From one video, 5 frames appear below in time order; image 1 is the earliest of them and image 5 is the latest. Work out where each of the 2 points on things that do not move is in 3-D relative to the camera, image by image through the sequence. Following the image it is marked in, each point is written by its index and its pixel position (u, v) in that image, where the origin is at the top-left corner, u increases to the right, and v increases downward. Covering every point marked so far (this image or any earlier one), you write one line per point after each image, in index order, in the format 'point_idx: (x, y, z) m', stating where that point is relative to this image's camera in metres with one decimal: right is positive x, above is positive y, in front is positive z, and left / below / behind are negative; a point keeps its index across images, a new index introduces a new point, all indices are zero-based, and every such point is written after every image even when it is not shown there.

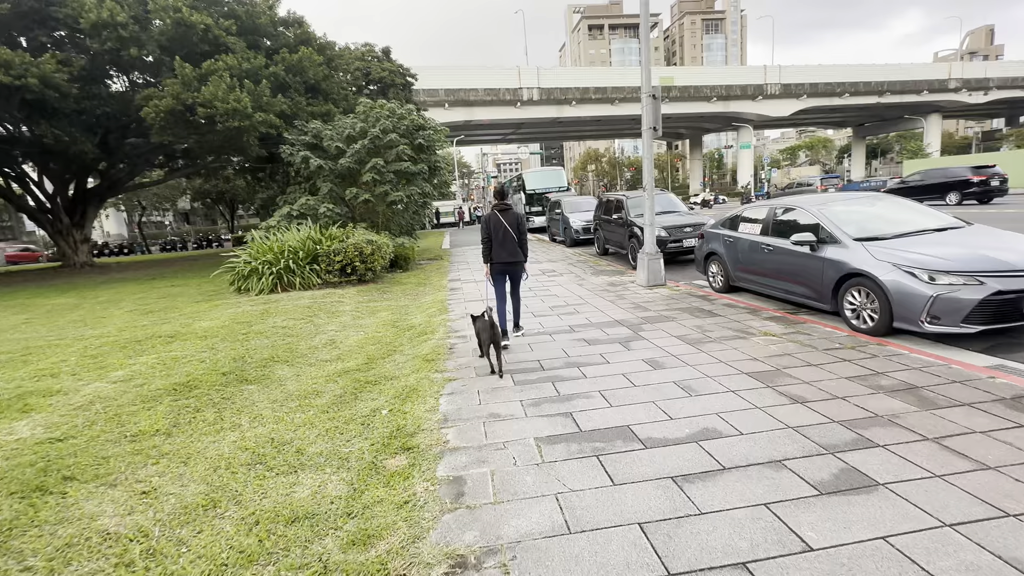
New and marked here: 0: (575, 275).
0: (+1.4, +0.3, +10.8) m
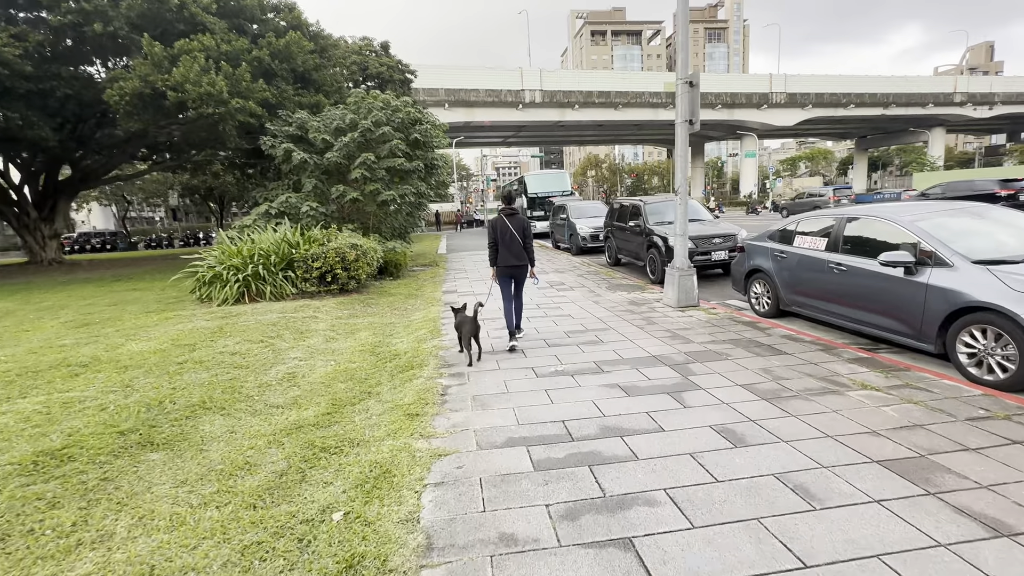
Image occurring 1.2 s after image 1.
0: (+1.5, 0.0, +9.5) m
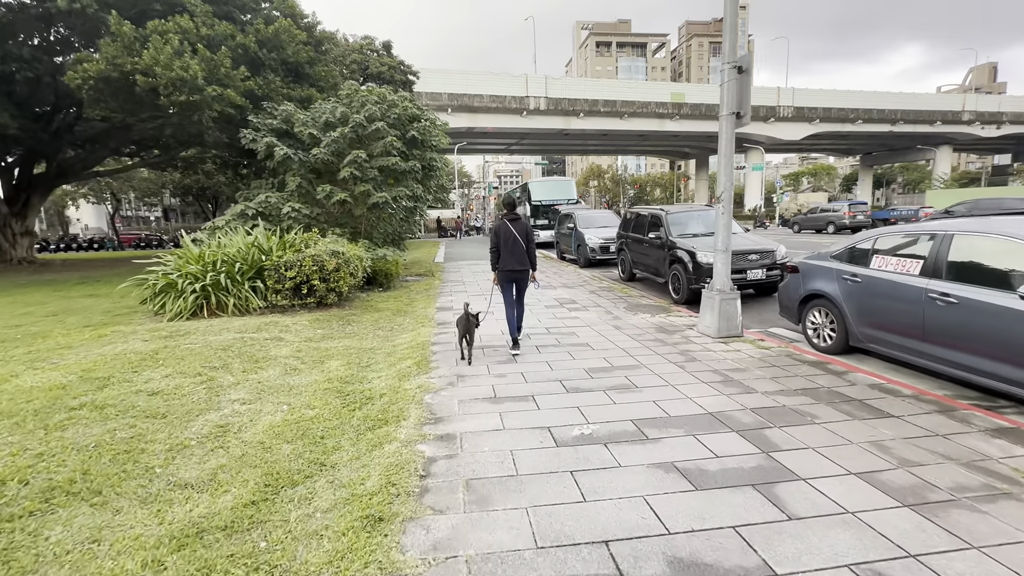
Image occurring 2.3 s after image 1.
0: (+1.6, -0.4, +8.3) m
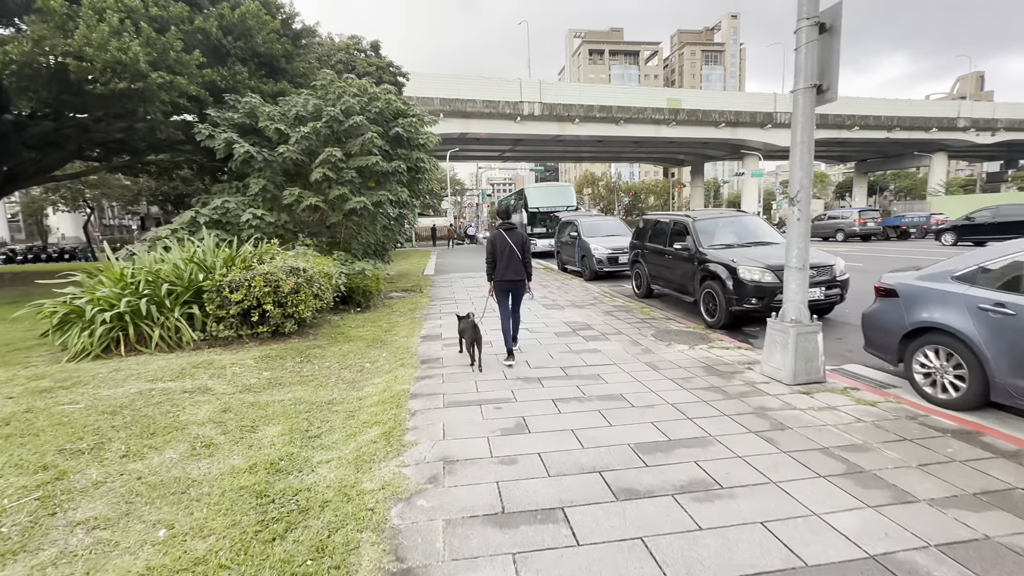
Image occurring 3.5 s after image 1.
0: (+1.6, -0.7, +6.7) m
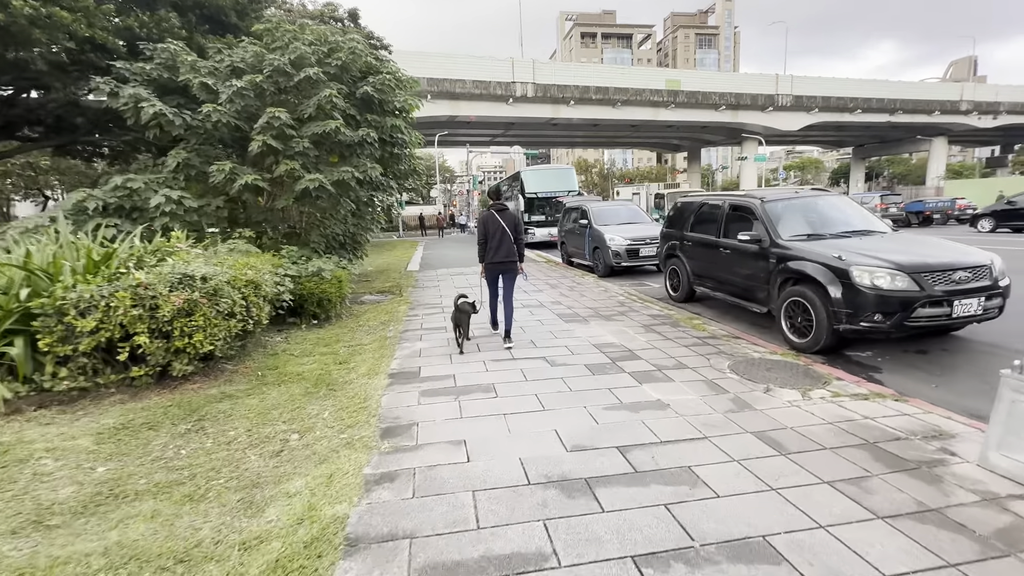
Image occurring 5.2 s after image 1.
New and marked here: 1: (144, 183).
0: (+1.7, -0.8, +4.5) m
1: (-5.6, +1.6, +7.2) m
